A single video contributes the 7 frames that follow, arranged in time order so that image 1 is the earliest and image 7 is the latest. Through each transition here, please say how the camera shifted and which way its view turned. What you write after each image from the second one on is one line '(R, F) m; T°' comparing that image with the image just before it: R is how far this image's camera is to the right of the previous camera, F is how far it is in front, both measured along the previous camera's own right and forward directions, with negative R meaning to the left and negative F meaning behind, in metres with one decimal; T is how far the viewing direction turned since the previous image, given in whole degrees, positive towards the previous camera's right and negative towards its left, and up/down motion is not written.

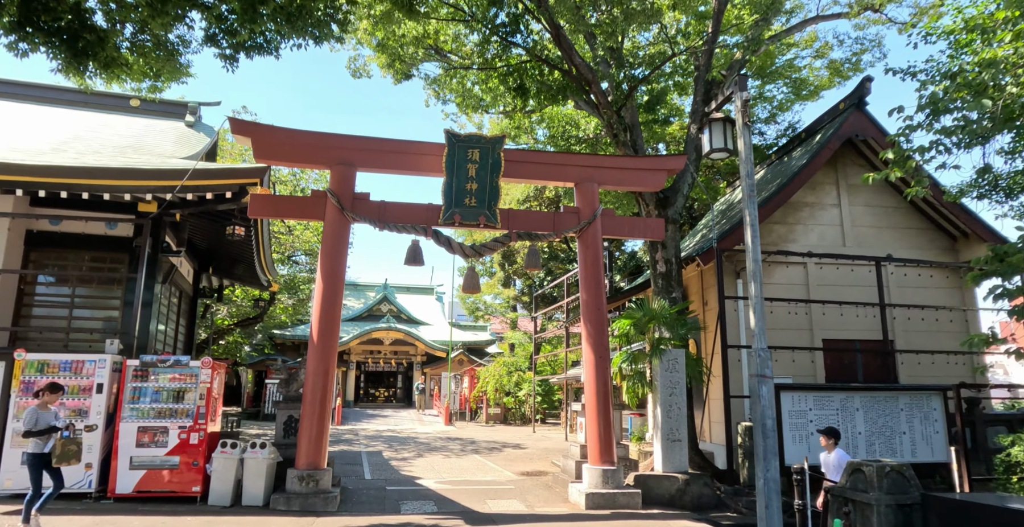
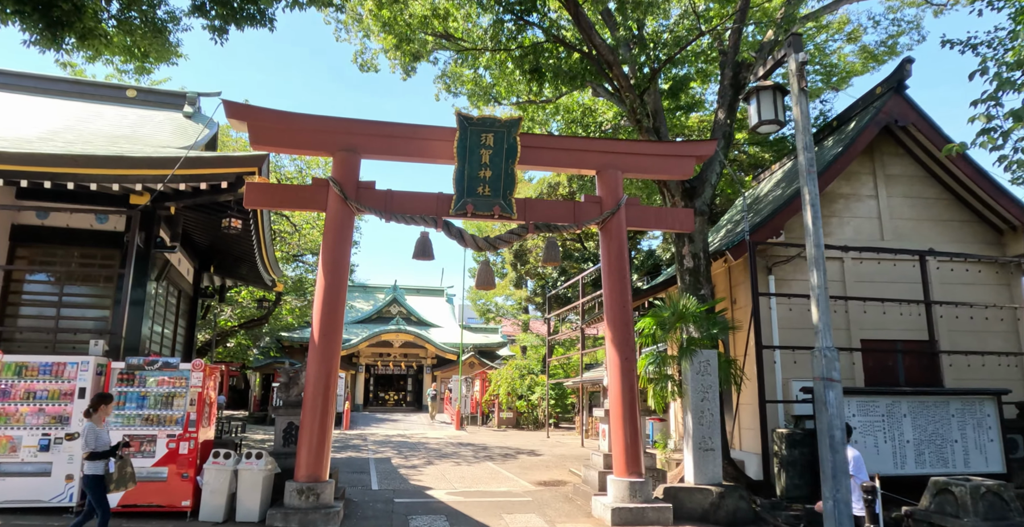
(-0.1, +0.6) m; -1°
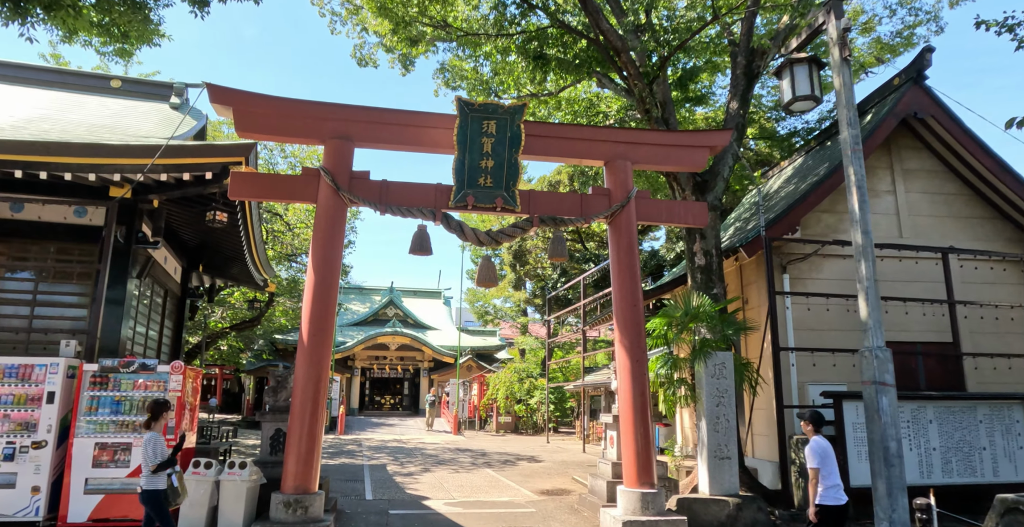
(-0.1, +0.5) m; 0°
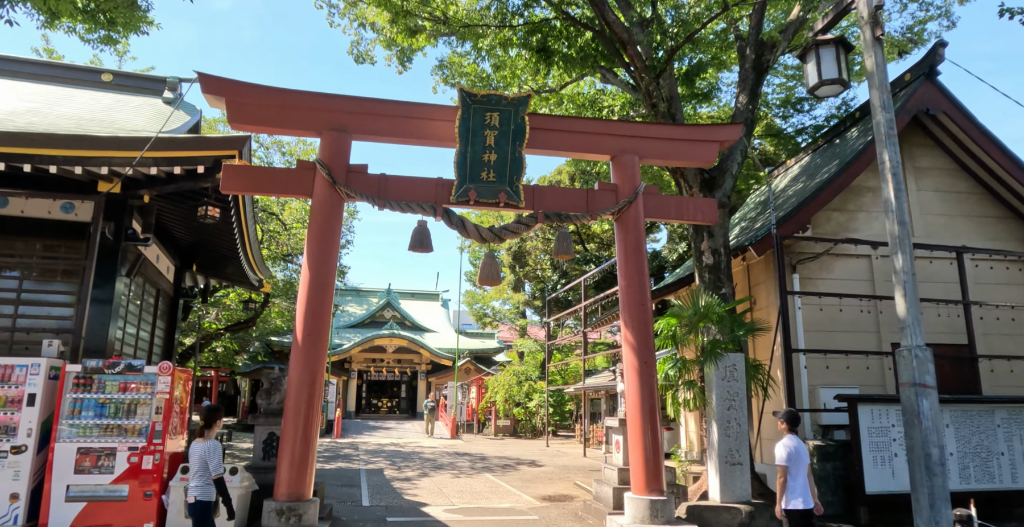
(-0.1, +0.3) m; 0°
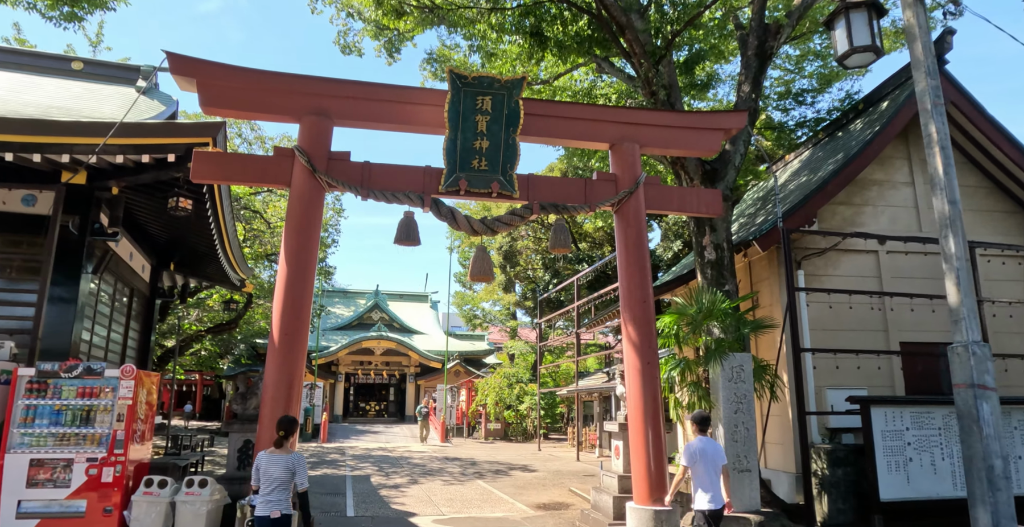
(0.0, +0.4) m; +1°
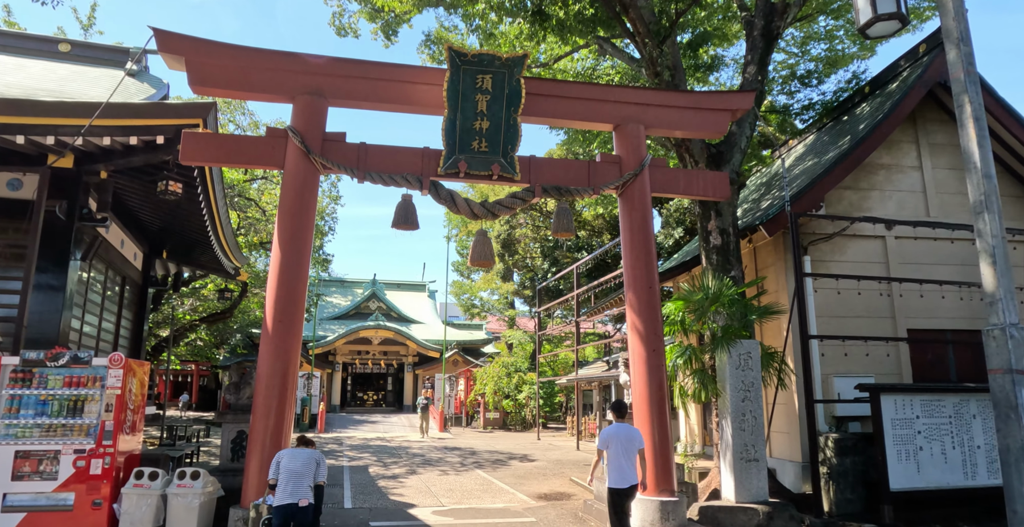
(0.0, +0.2) m; 0°
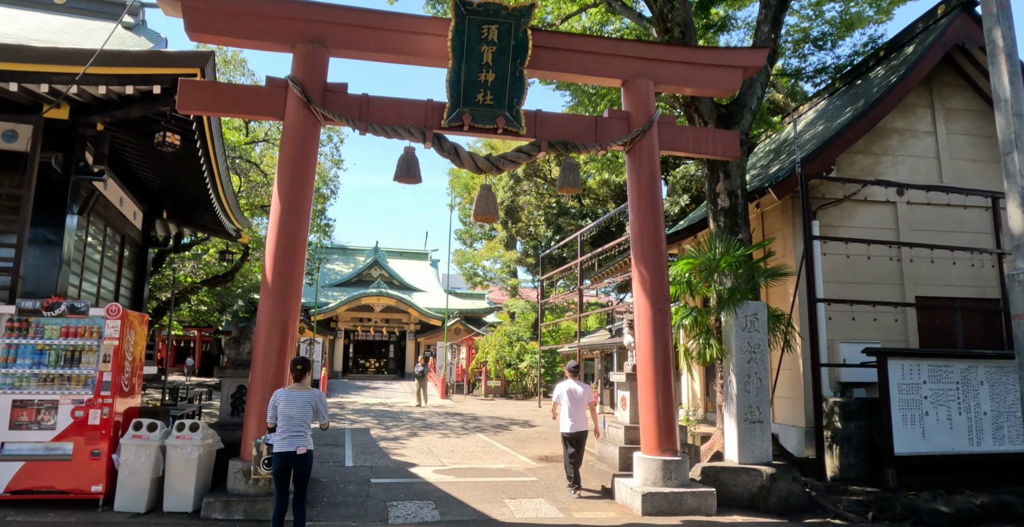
(0.0, +0.1) m; 0°
